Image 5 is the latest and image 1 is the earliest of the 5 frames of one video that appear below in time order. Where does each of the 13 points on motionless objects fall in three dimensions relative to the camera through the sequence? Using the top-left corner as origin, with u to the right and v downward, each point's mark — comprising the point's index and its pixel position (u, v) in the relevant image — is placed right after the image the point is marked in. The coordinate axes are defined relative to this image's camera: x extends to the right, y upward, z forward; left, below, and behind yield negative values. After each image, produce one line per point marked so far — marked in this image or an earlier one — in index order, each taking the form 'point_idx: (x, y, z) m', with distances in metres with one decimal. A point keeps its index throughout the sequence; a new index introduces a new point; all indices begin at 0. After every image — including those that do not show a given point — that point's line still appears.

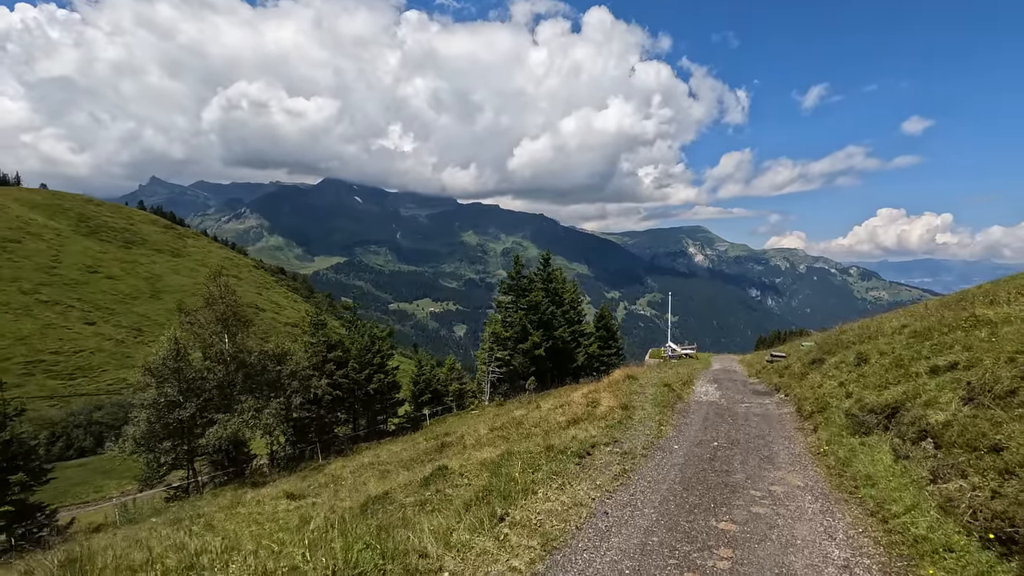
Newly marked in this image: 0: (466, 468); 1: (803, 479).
0: (-1.7, -6.4, +19.1) m
1: (+9.3, -6.1, +17.2) m
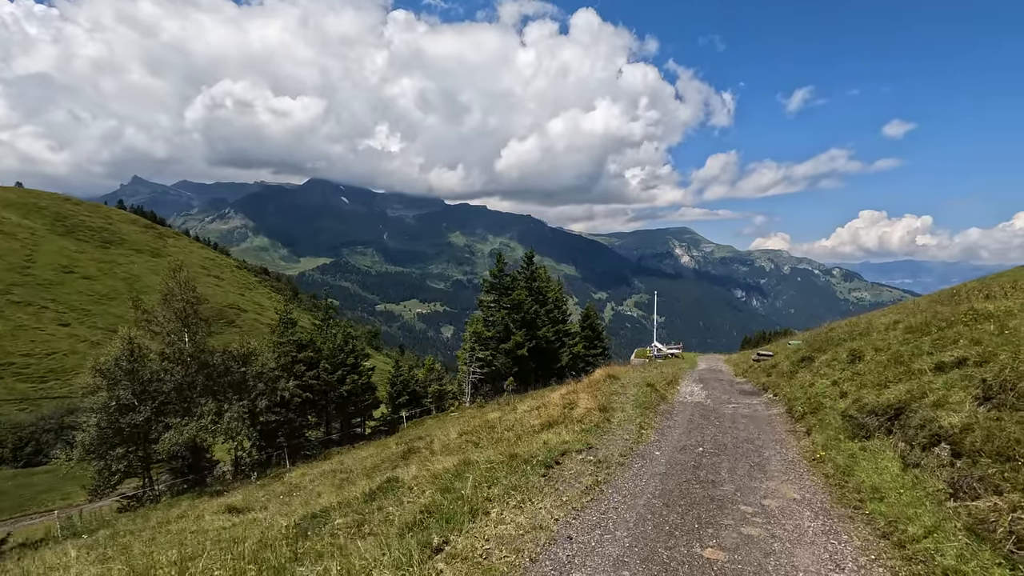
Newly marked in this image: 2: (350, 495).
0: (-2.9, -6.0, +16.7) m
1: (+8.0, -5.7, +15.1) m
2: (-5.9, -7.4, +19.3) m
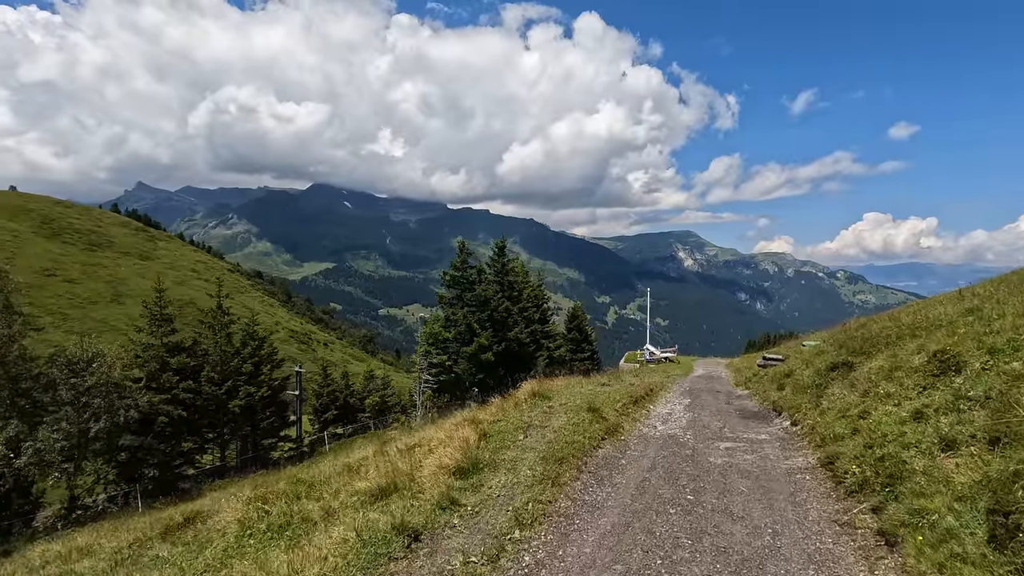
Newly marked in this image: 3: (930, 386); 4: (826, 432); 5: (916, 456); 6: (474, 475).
0: (-8.5, -4.6, +4.2) m
1: (+2.5, -4.2, +2.5) m
2: (-11.4, -6.0, +6.7) m
3: (+11.8, -2.7, +15.3) m
4: (+10.1, -4.6, +17.4) m
5: (+8.9, -3.6, +11.9) m
6: (-0.9, -4.6, +13.4) m
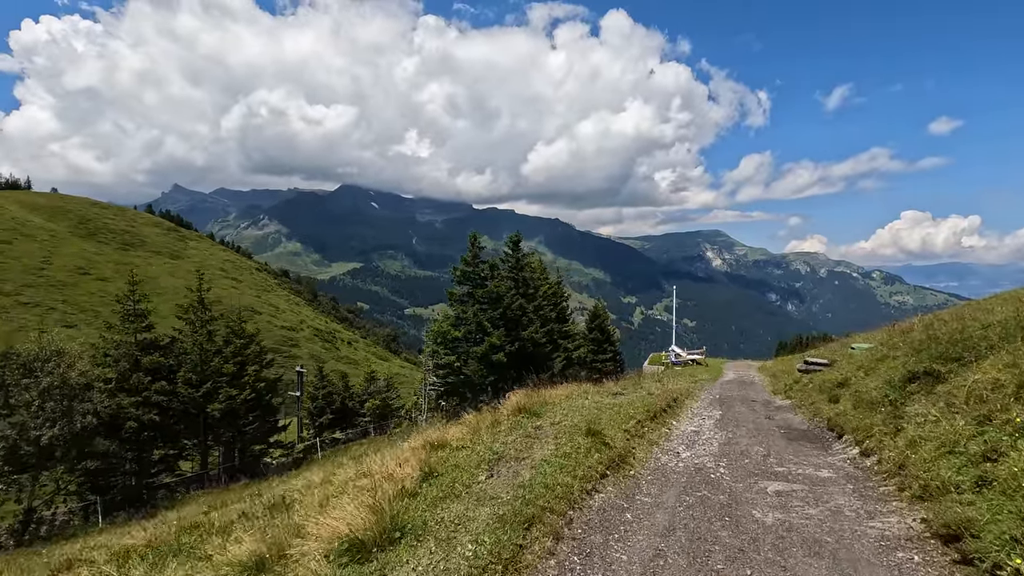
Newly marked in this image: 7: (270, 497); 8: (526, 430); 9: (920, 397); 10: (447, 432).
0: (-10.0, -4.1, -0.4) m
1: (+0.9, -3.7, -2.6) m
2: (-12.8, -5.5, +2.3) m
3: (+10.8, -2.3, +9.8) m
4: (+9.1, -4.1, +11.9) m
5: (+7.7, -3.1, +6.5) m
6: (-2.1, -4.1, +8.4) m
7: (-8.3, -7.2, +19.3) m
8: (+0.6, -4.2, +15.9) m
9: (+13.6, -3.5, +17.9) m
10: (-2.0, -4.6, +17.8) m
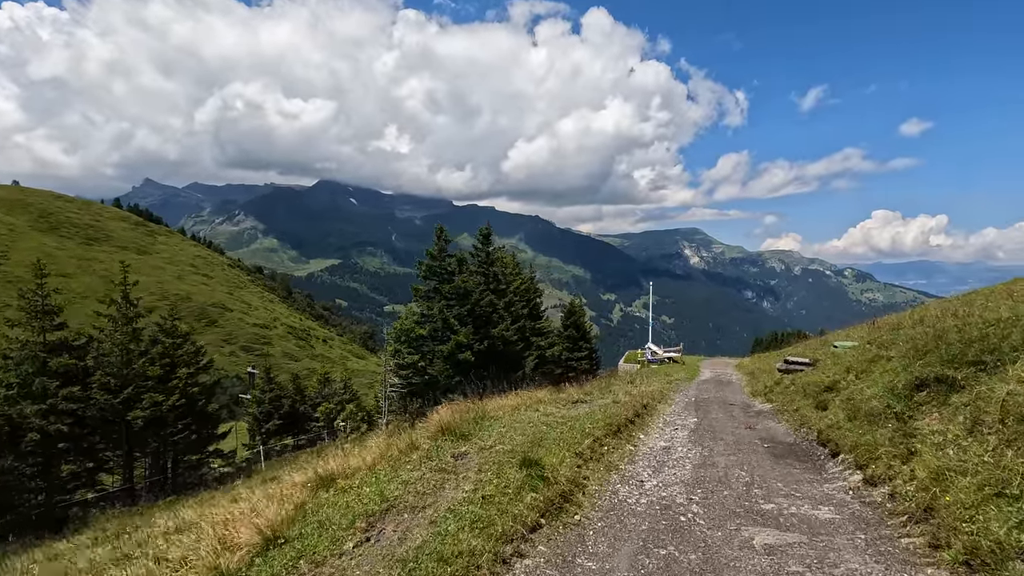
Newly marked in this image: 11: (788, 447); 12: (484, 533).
0: (-11.4, -3.8, -4.4) m
1: (-0.4, -3.5, -6.3) m
2: (-14.3, -5.3, -1.8) m
3: (+9.0, -2.0, +6.5) m
4: (+7.3, -3.8, +8.6) m
5: (+6.1, -2.9, +3.1) m
6: (-3.7, -3.9, +4.7) m
7: (-10.4, -6.9, +15.3) m
8: (-1.4, -3.9, +12.2) m
9: (+11.5, -3.2, +14.7) m
10: (-4.0, -4.3, +14.1) m
11: (+9.7, -5.6, +19.0) m
12: (-0.4, -4.2, +9.2) m
